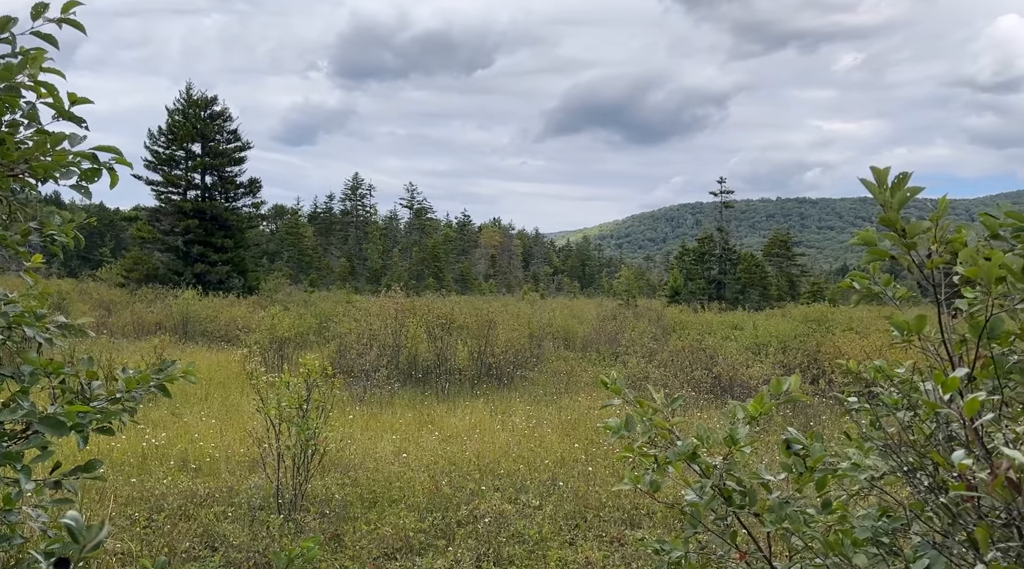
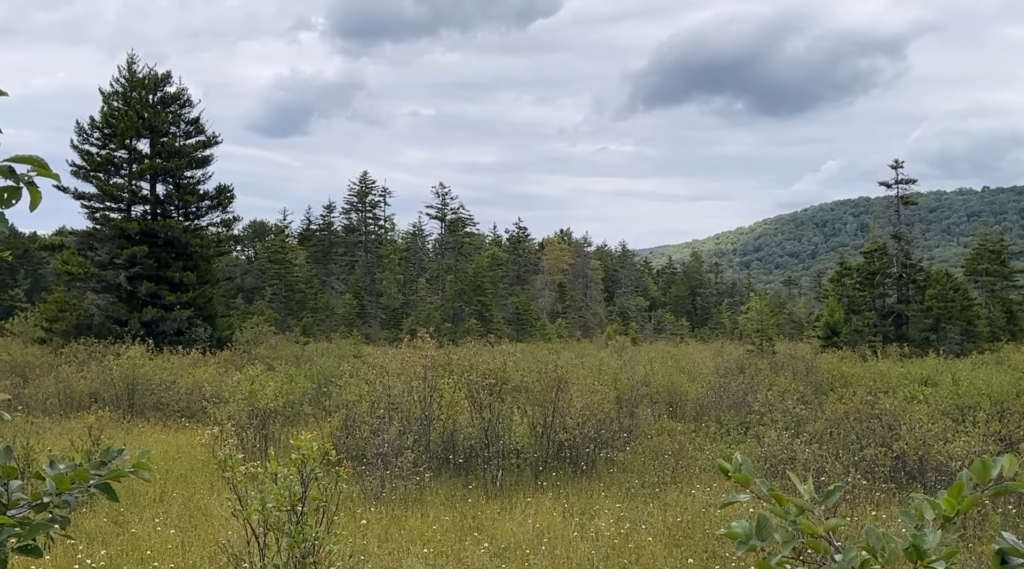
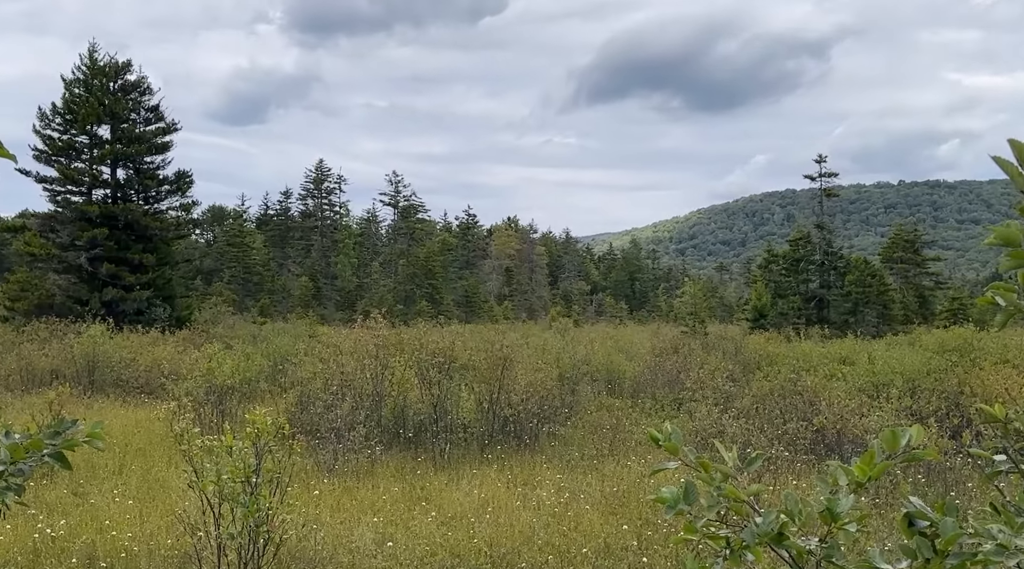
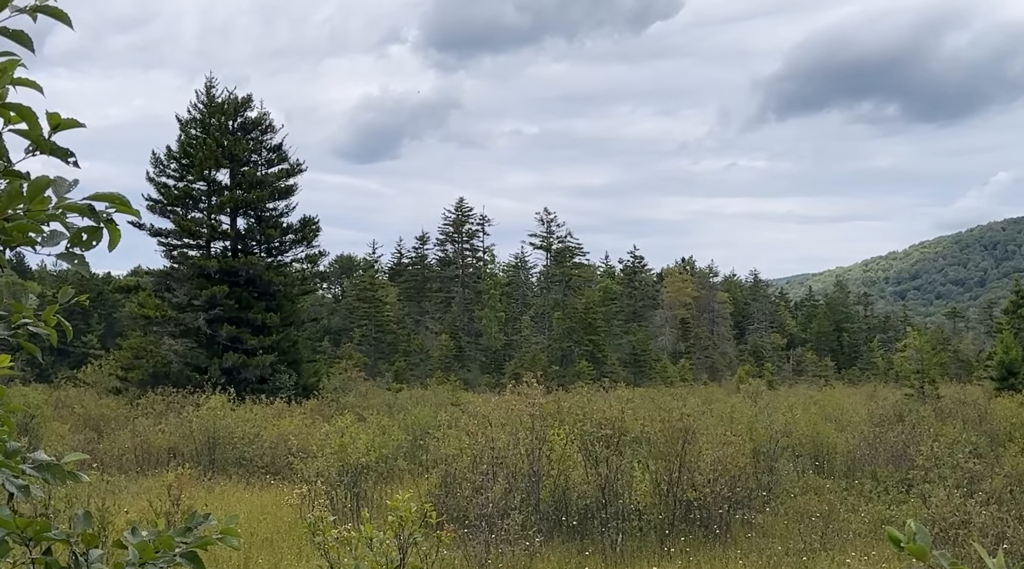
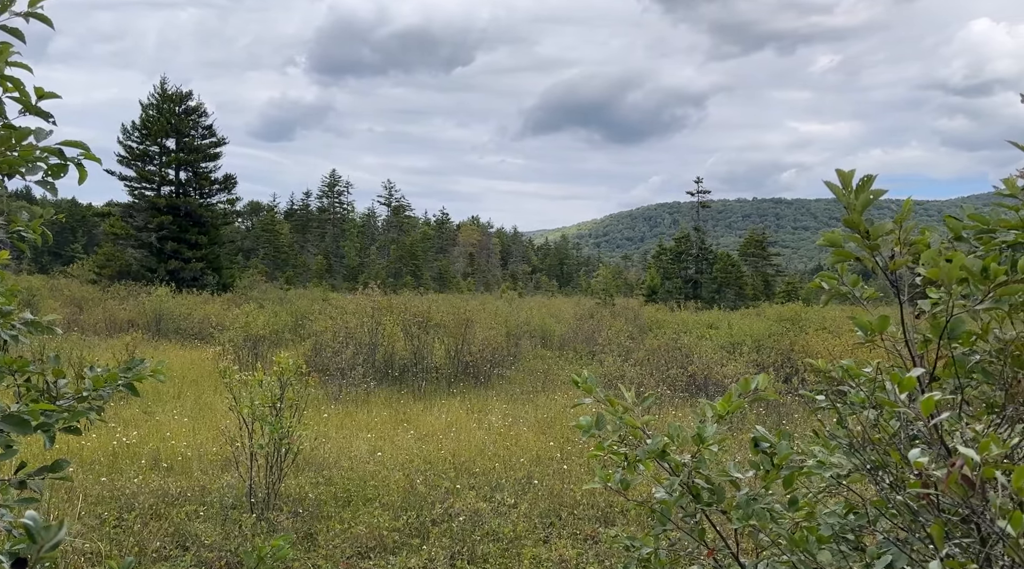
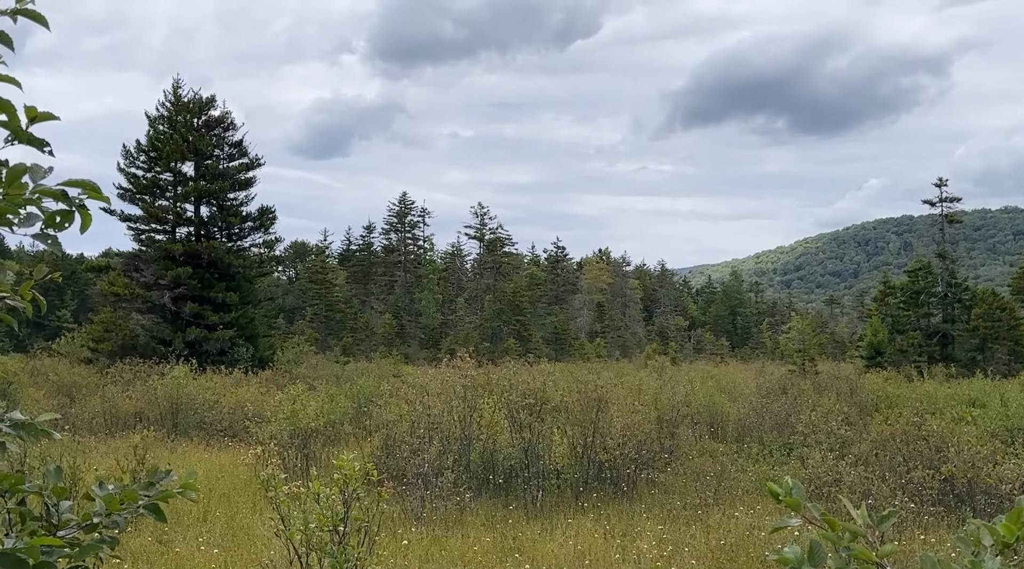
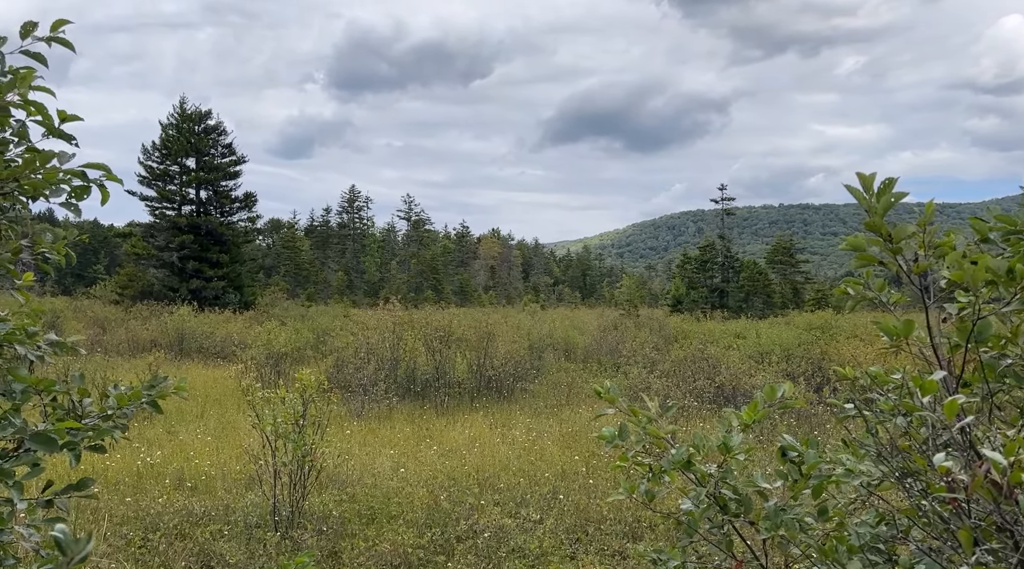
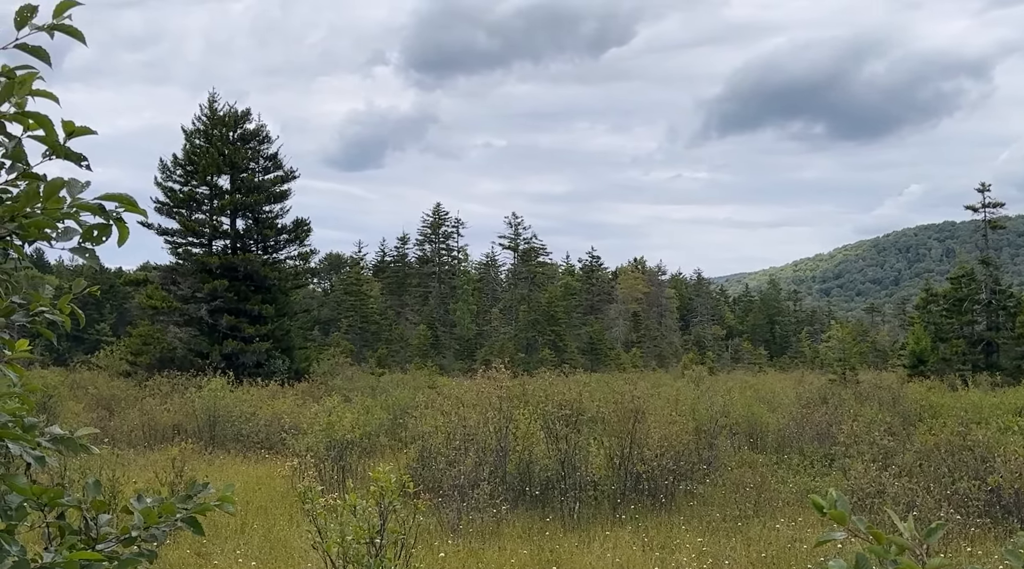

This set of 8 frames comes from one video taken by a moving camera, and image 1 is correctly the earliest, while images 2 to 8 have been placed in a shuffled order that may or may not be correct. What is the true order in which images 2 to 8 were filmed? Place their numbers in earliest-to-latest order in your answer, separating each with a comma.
5, 7, 3, 2, 6, 8, 4
